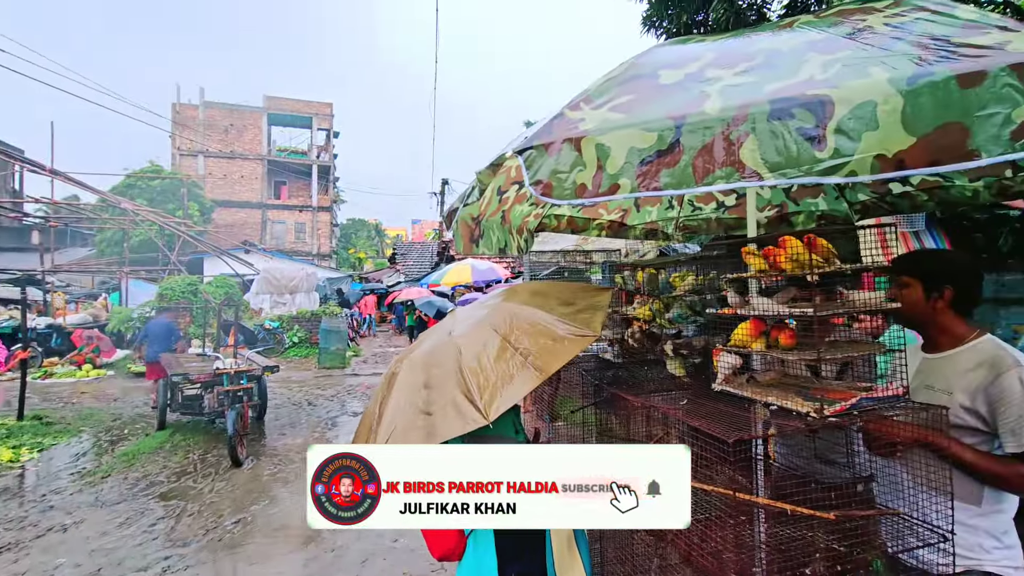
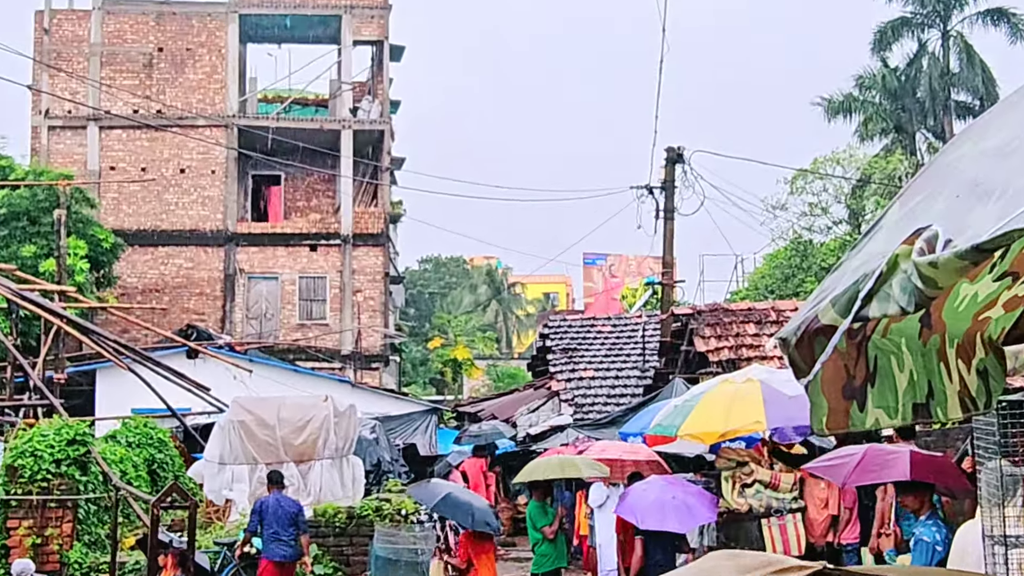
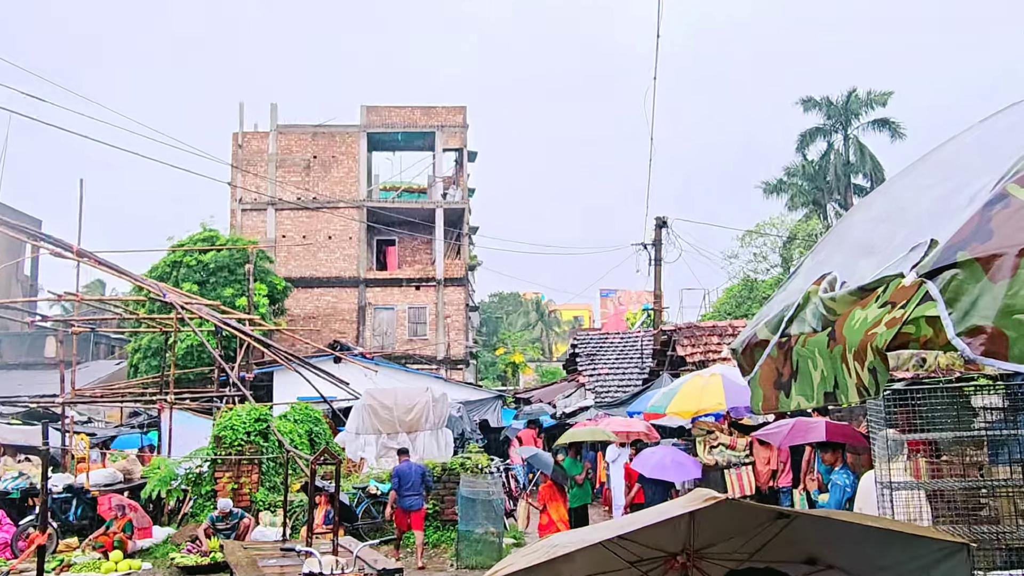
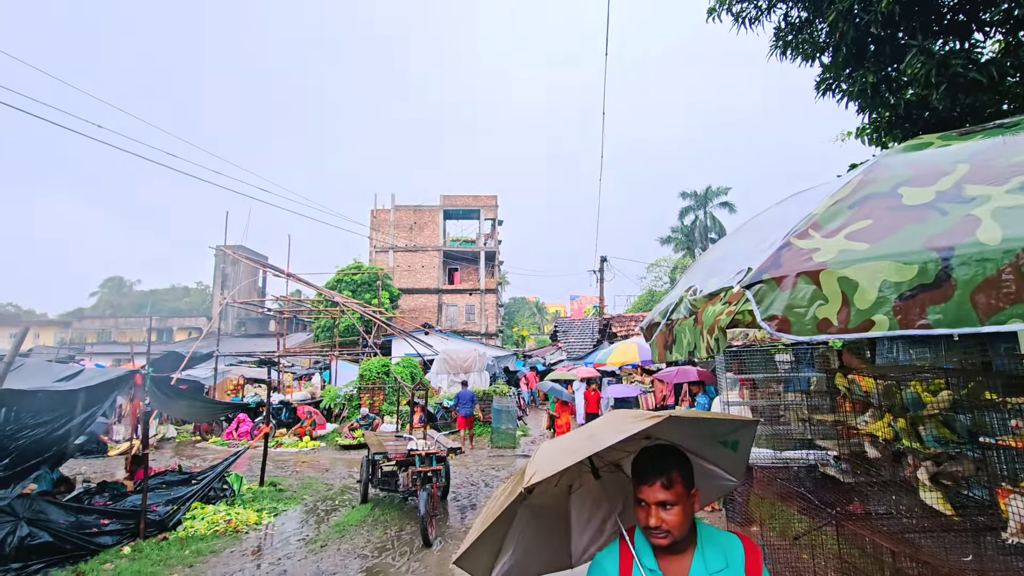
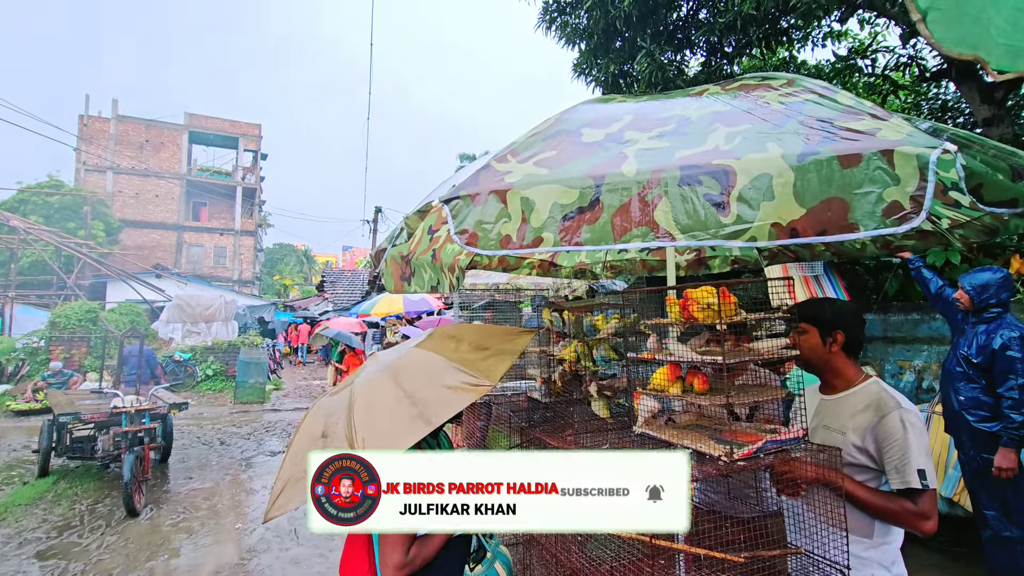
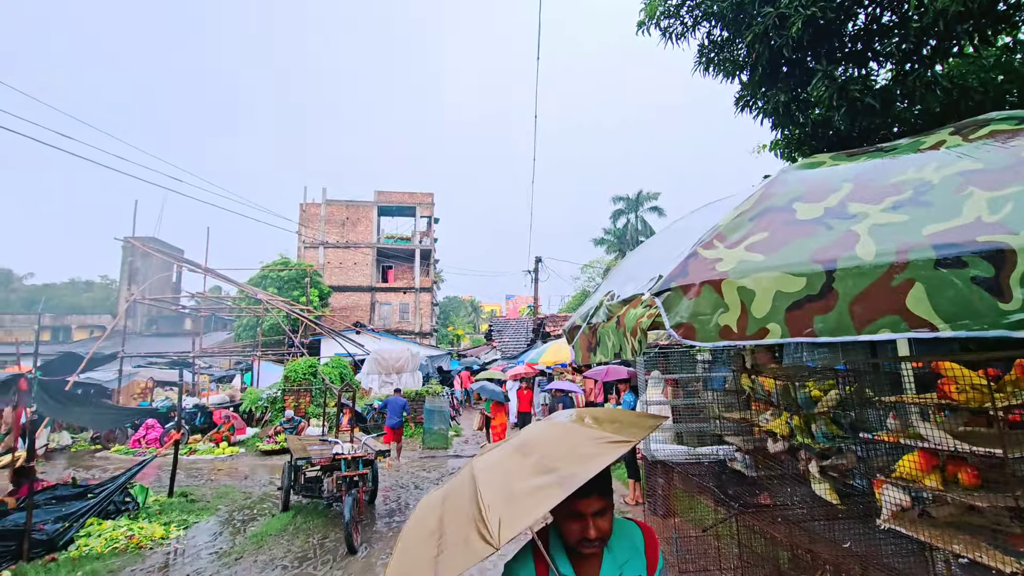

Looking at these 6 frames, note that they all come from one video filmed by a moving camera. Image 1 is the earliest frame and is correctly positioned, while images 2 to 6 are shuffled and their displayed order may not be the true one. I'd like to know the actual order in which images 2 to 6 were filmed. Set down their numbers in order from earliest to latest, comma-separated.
5, 6, 4, 3, 2
